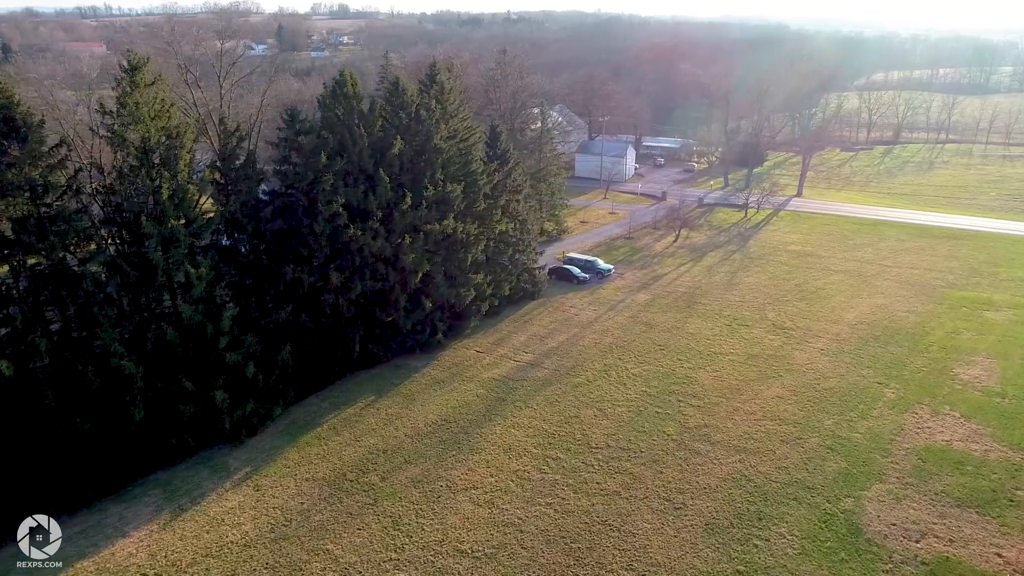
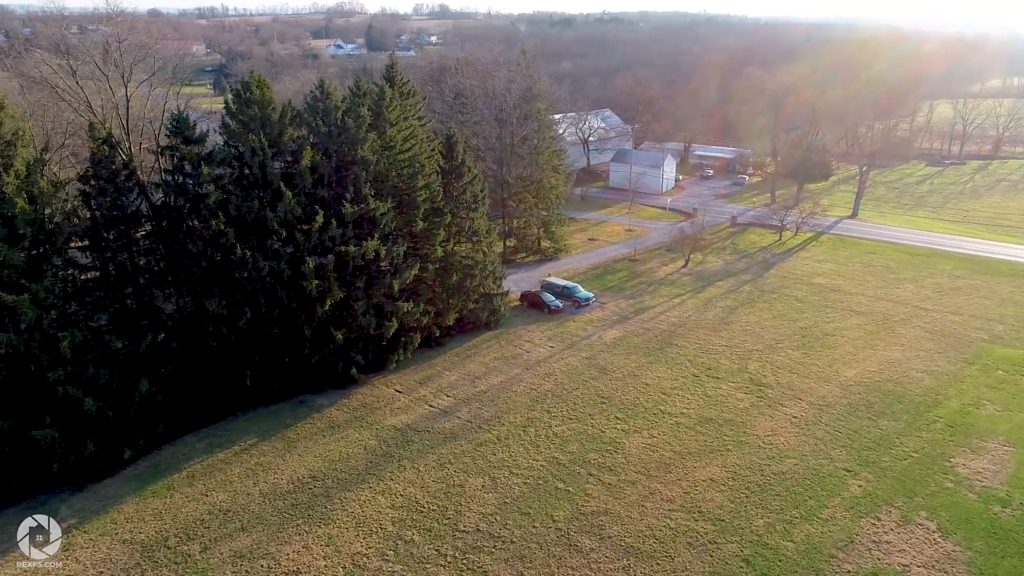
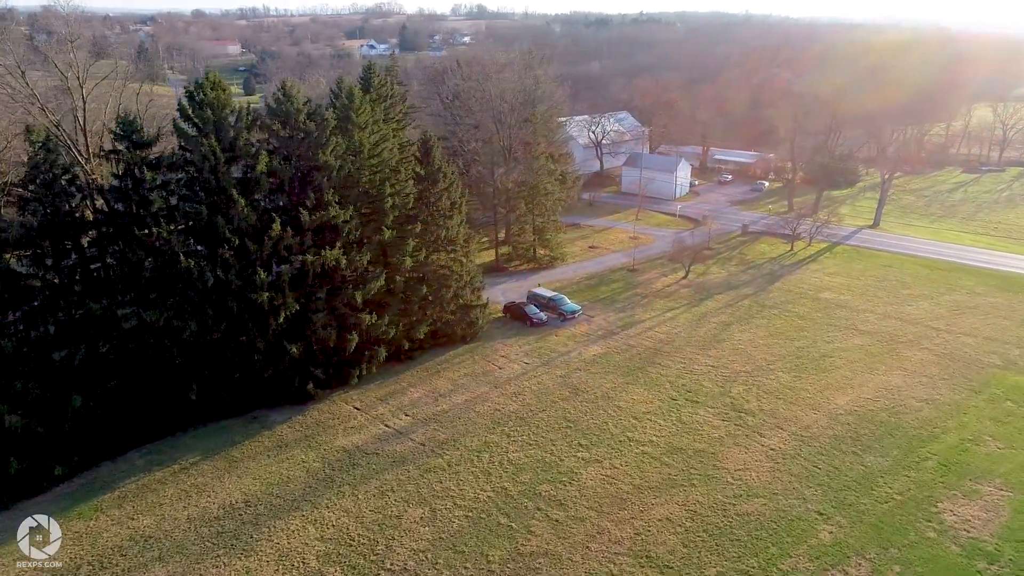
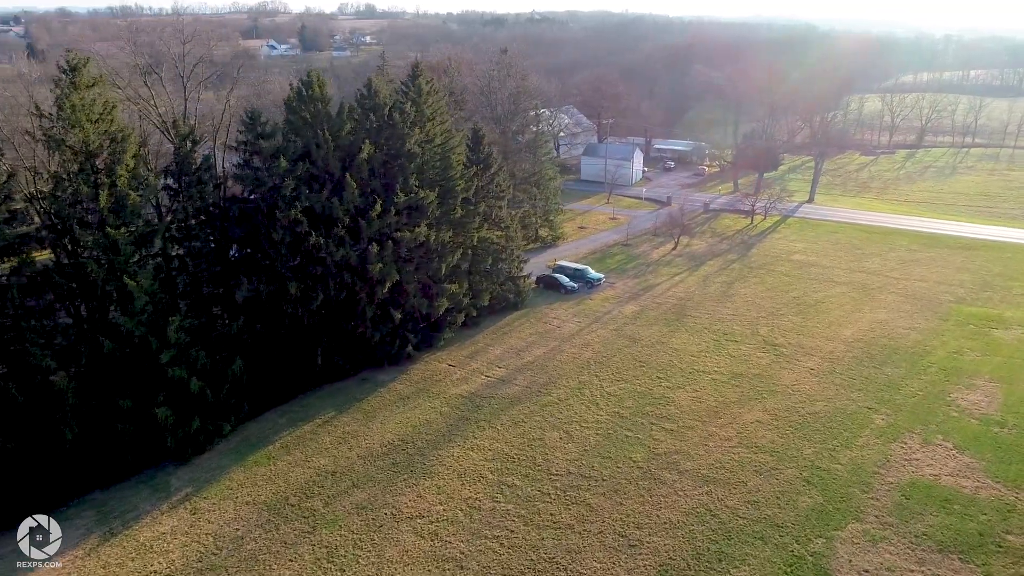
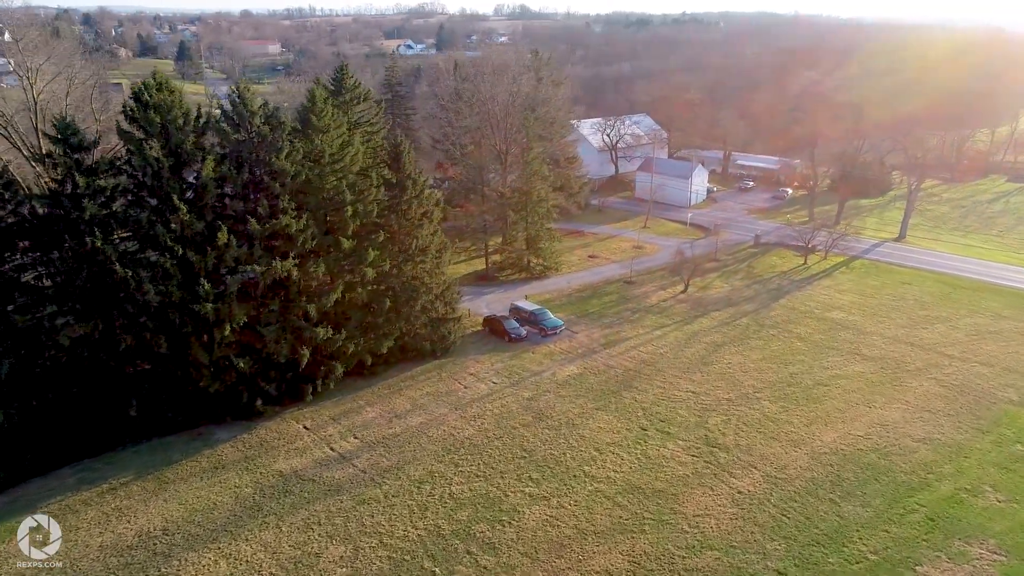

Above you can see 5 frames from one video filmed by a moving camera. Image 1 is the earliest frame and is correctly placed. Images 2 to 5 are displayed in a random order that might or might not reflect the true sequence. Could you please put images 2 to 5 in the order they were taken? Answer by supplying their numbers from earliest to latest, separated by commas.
4, 2, 3, 5
